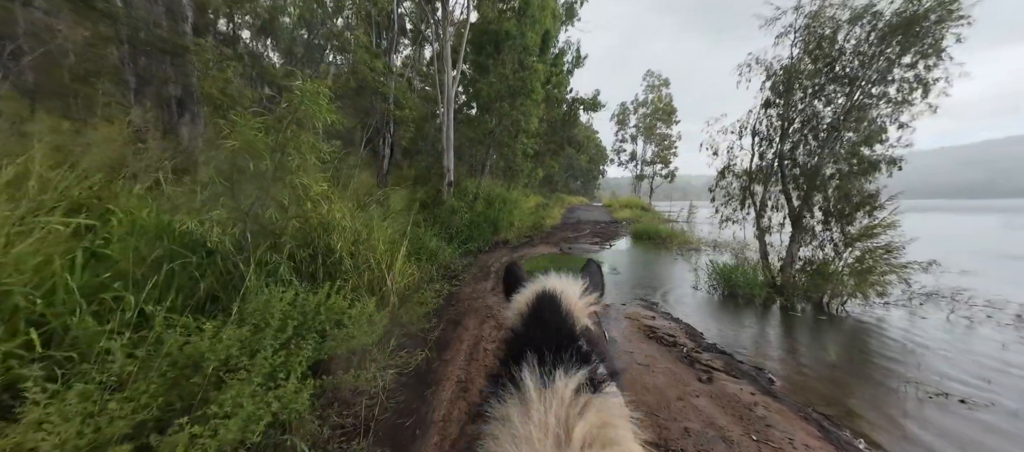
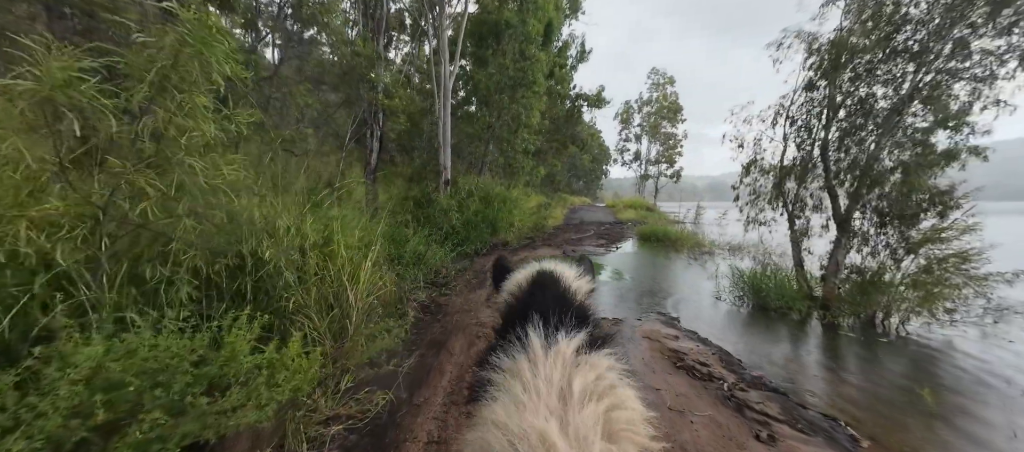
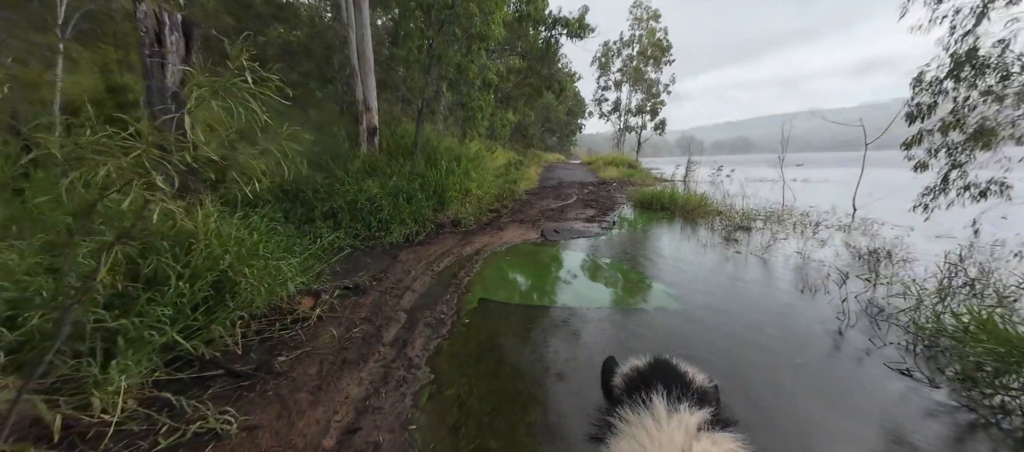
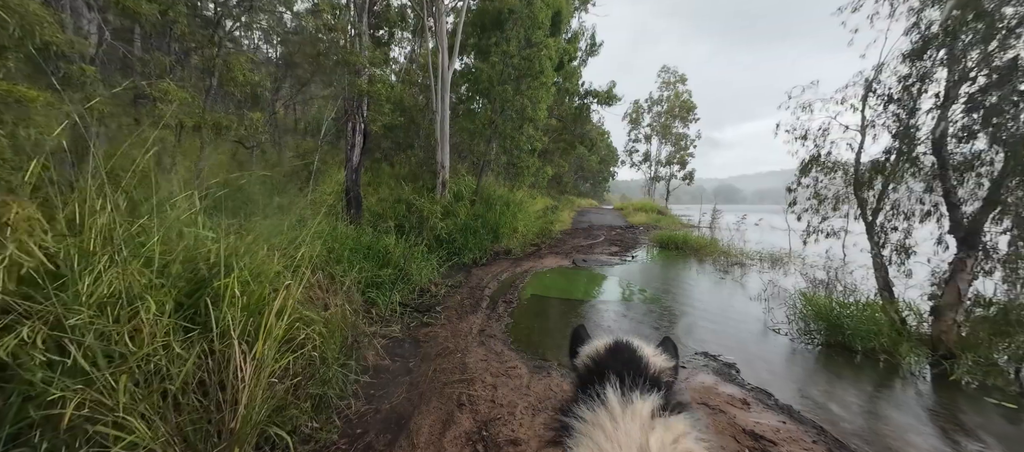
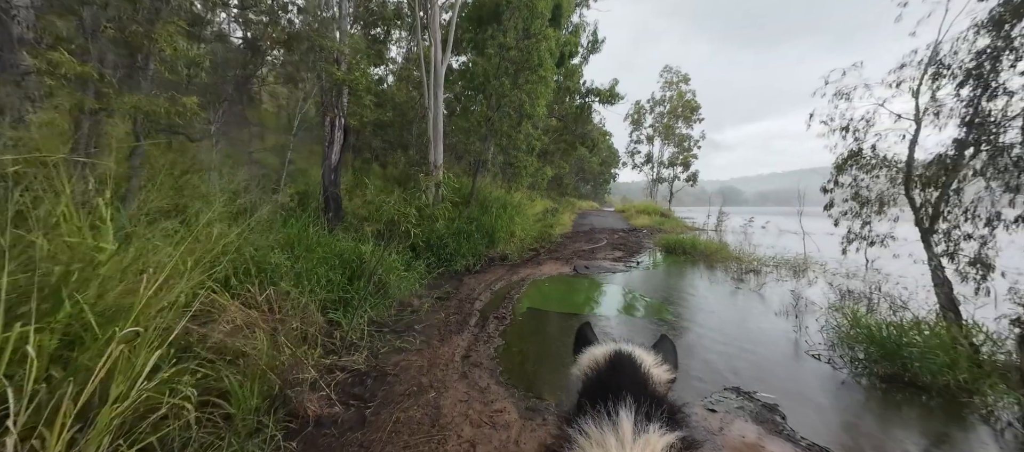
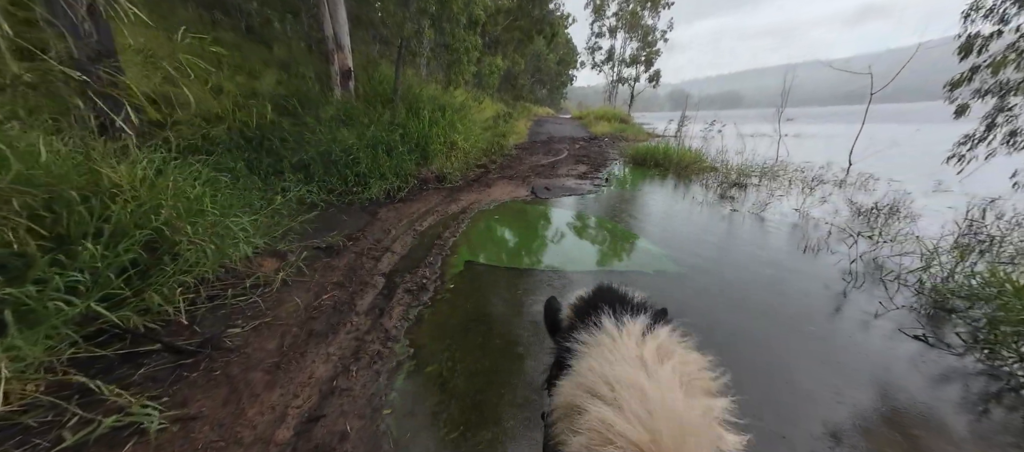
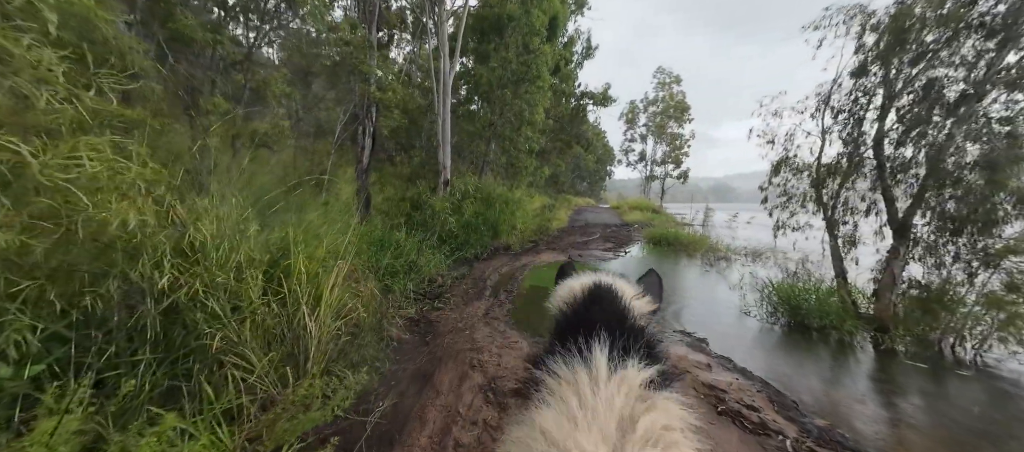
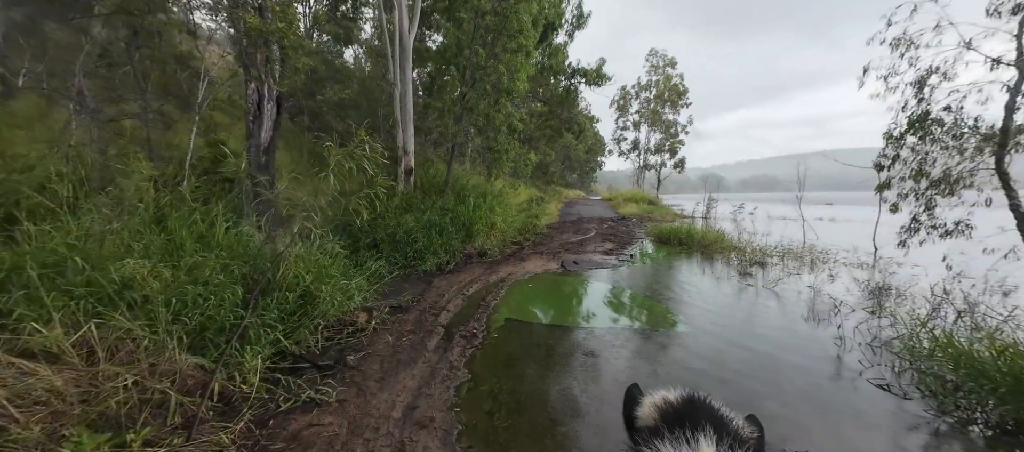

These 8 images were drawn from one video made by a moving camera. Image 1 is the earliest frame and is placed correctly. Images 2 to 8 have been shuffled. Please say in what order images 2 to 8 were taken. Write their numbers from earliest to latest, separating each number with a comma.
2, 7, 4, 5, 8, 3, 6
